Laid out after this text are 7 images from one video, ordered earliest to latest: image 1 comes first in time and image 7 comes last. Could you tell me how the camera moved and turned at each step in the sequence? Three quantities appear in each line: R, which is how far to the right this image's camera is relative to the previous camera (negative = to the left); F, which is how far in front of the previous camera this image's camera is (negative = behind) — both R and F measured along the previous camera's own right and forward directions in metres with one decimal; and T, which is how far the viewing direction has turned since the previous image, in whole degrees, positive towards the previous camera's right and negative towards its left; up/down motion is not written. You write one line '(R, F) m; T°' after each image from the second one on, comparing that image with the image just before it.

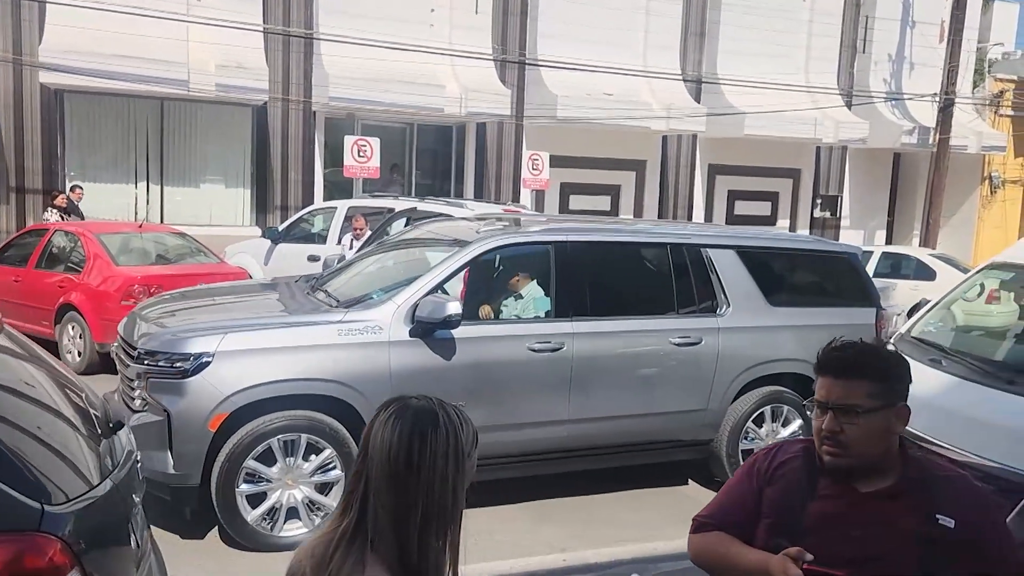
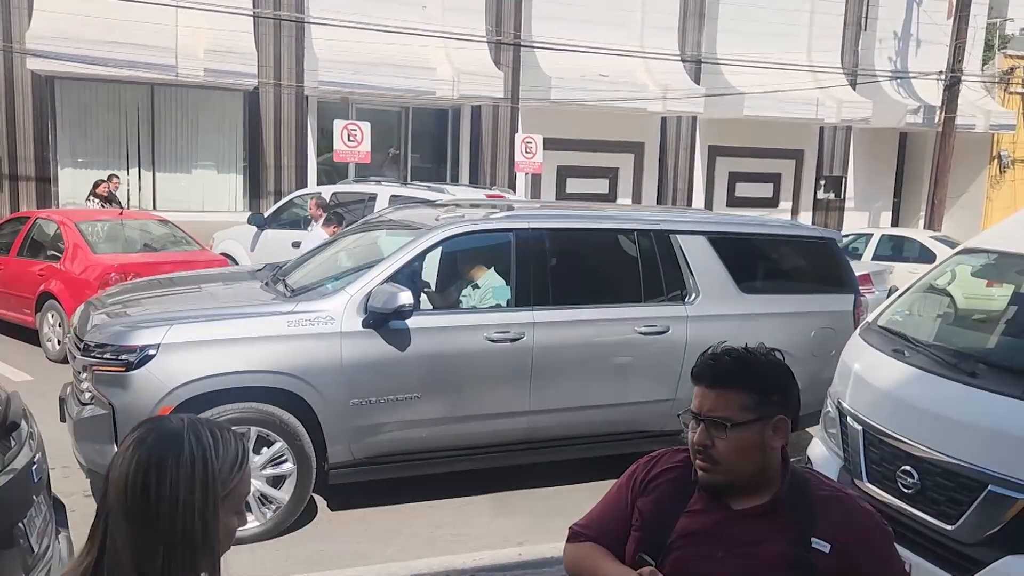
(+0.3, +0.1) m; -1°
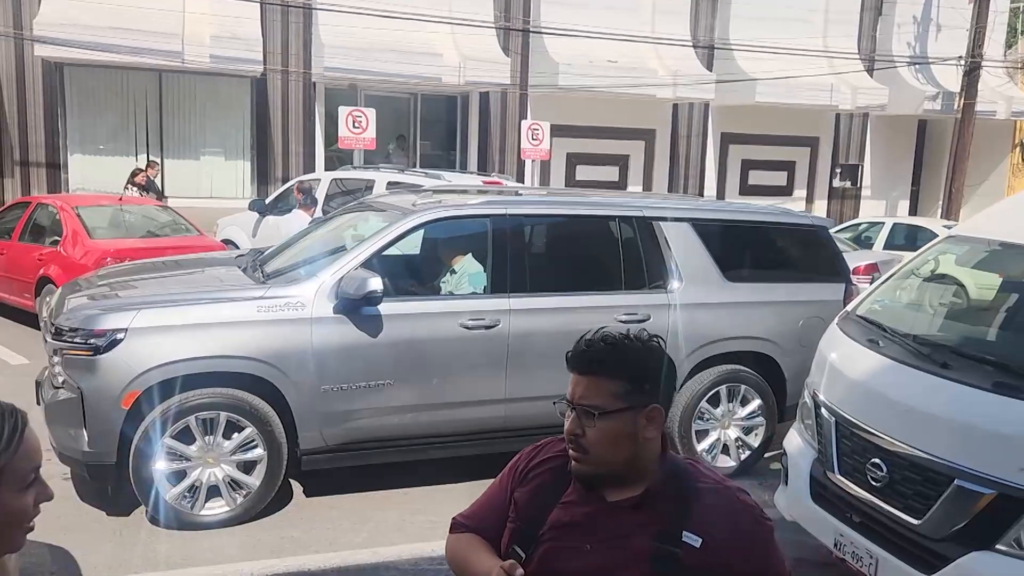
(+0.3, +0.1) m; -2°
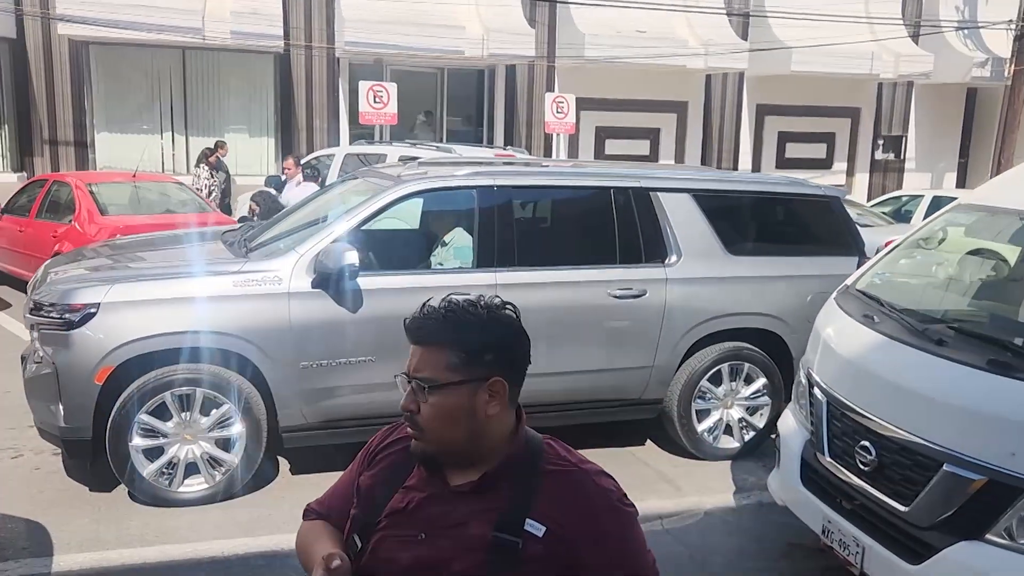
(+0.3, +0.2) m; -3°
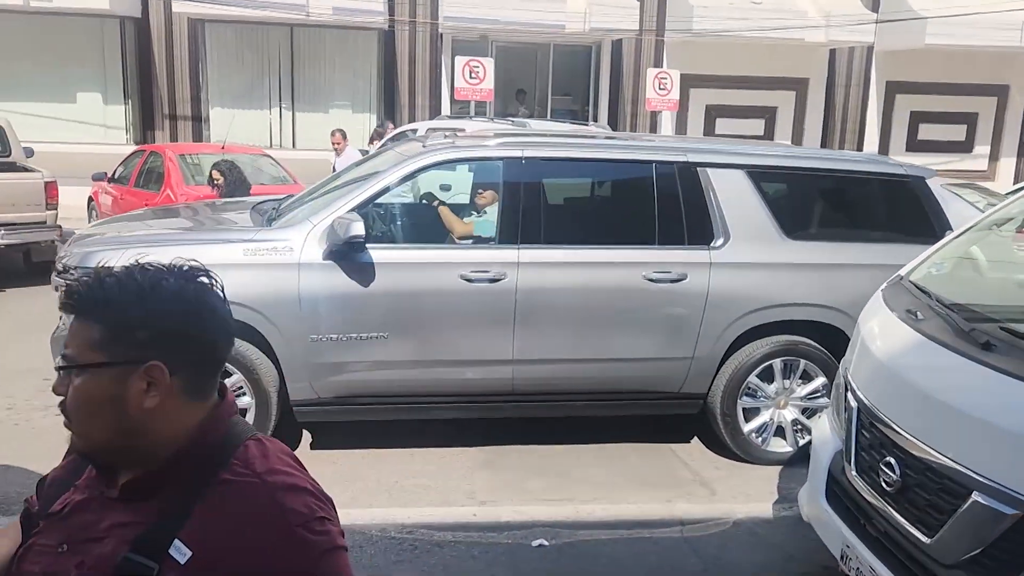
(+0.6, +0.3) m; -9°
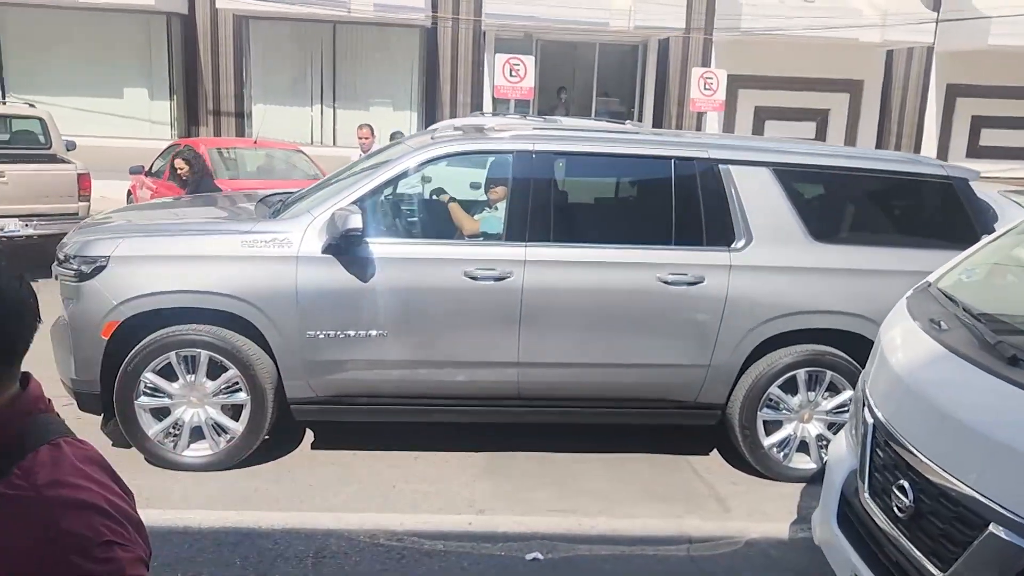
(+0.2, +0.2) m; -4°
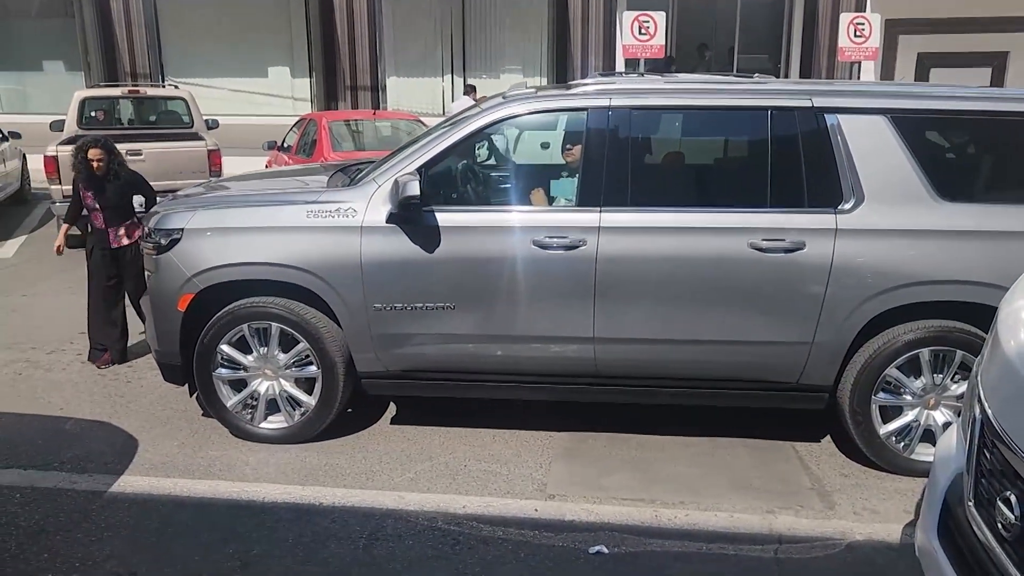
(+0.4, +0.3) m; -11°
